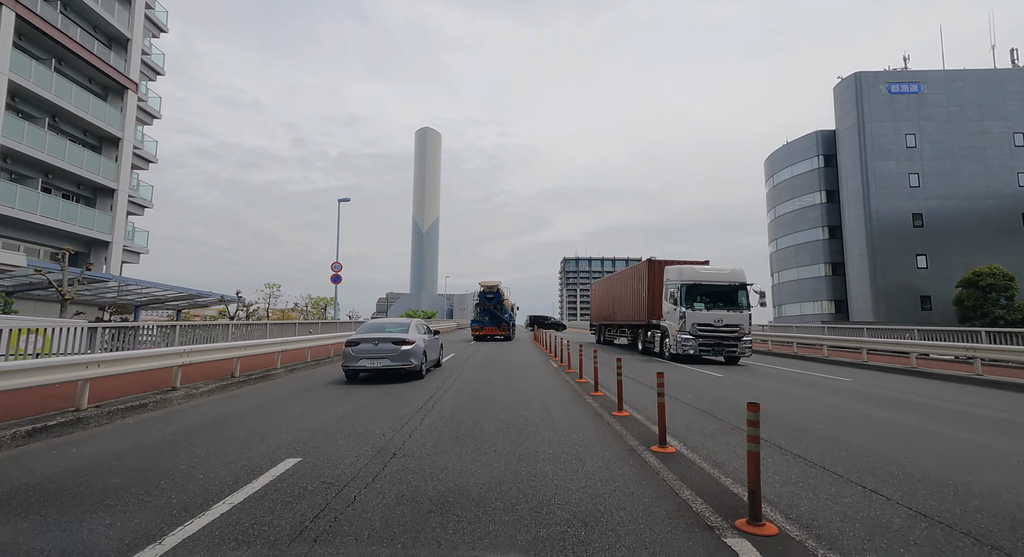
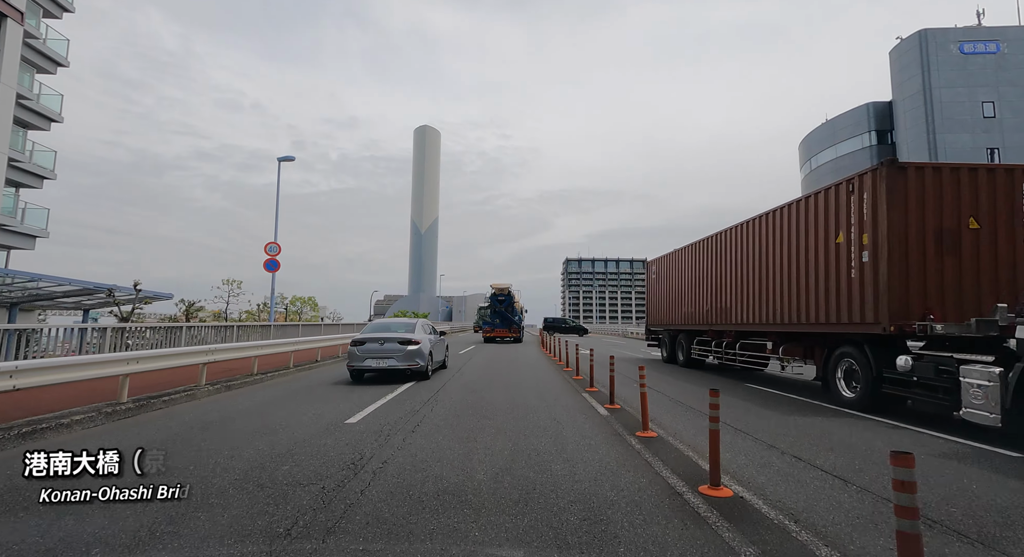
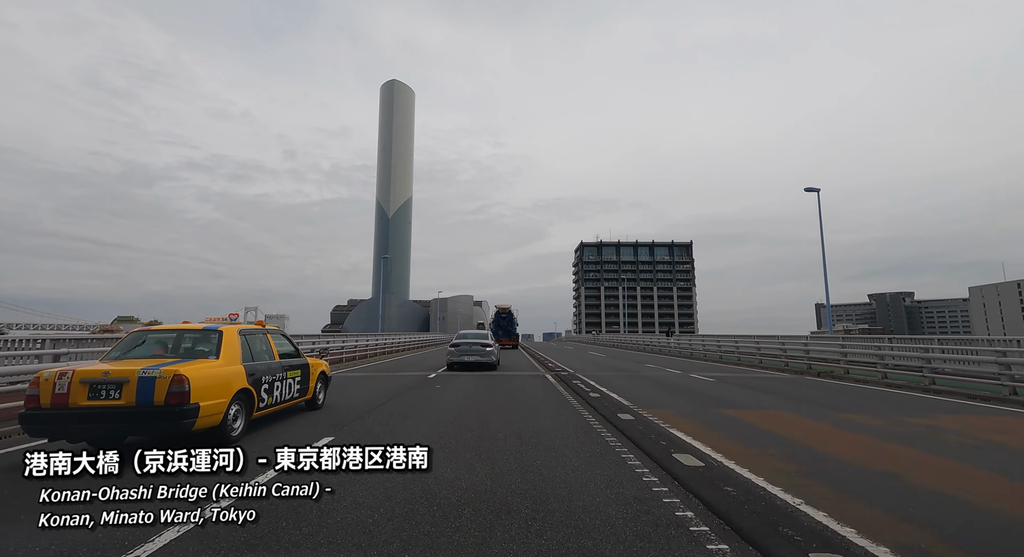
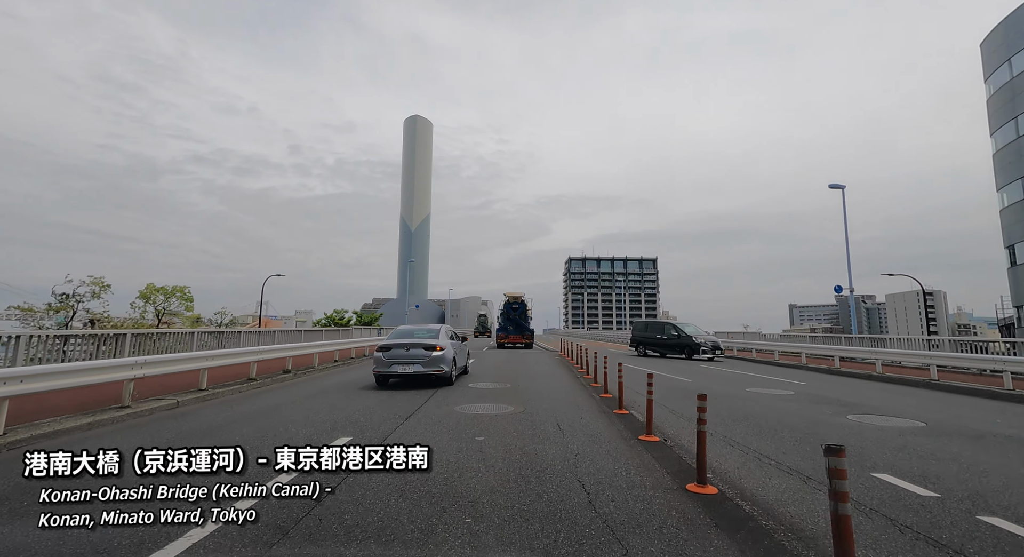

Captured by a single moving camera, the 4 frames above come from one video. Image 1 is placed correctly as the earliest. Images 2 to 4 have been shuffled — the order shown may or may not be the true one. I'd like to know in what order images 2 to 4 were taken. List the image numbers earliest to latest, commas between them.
2, 4, 3
